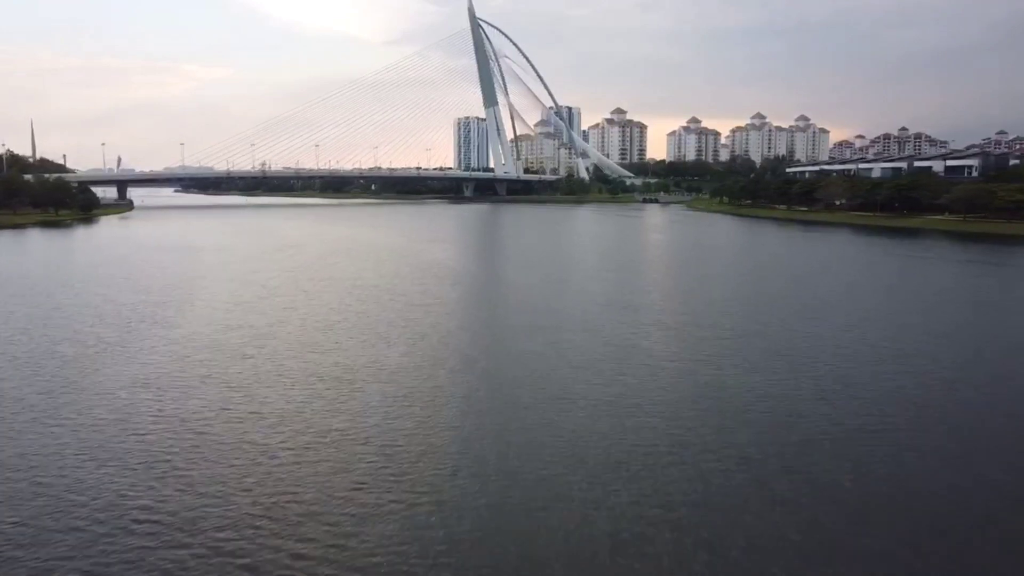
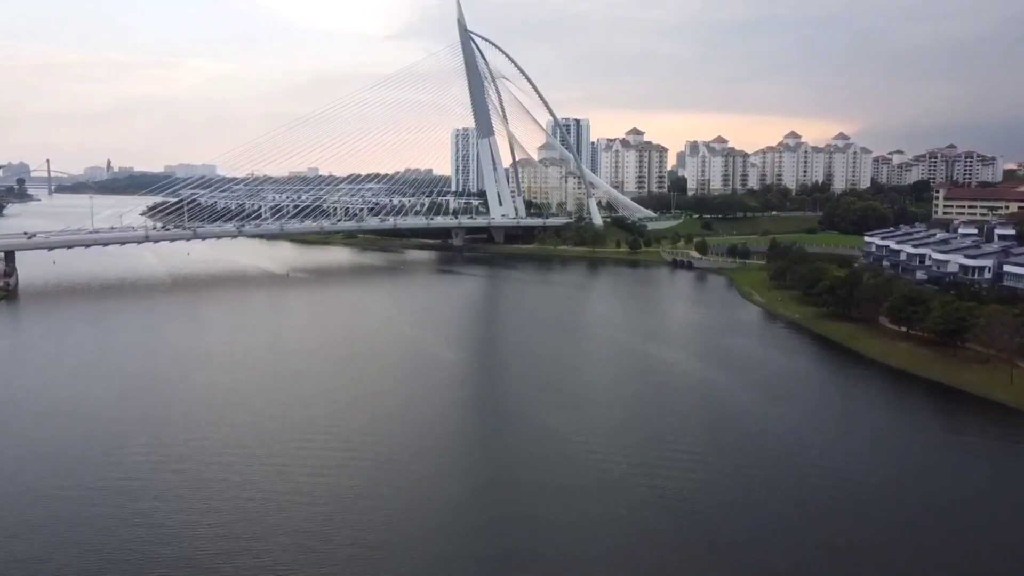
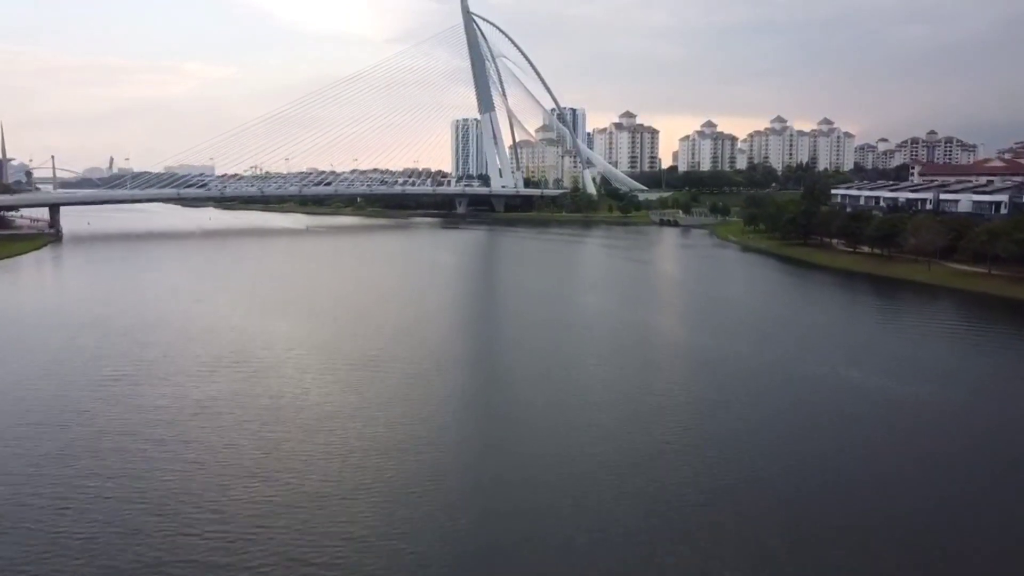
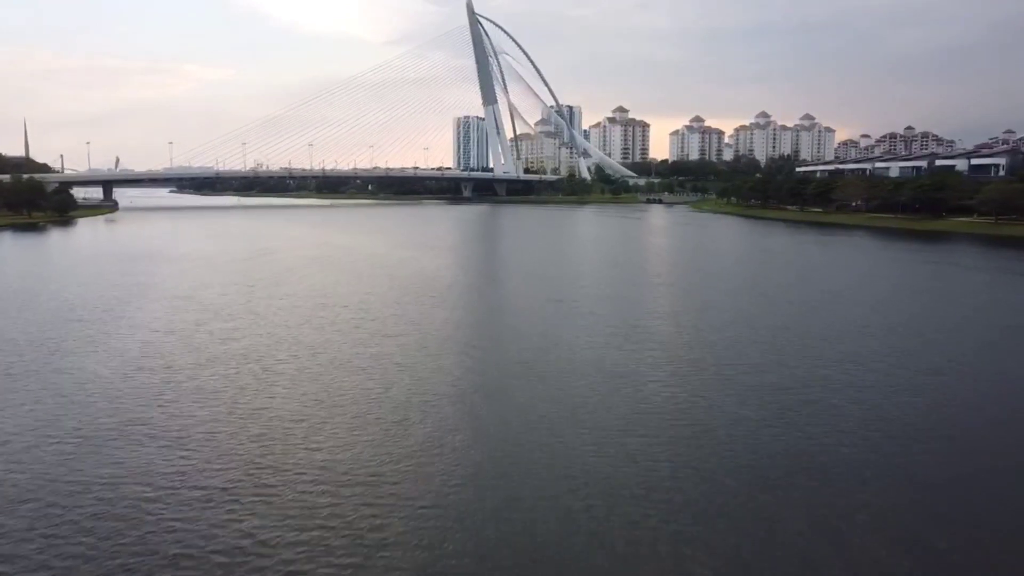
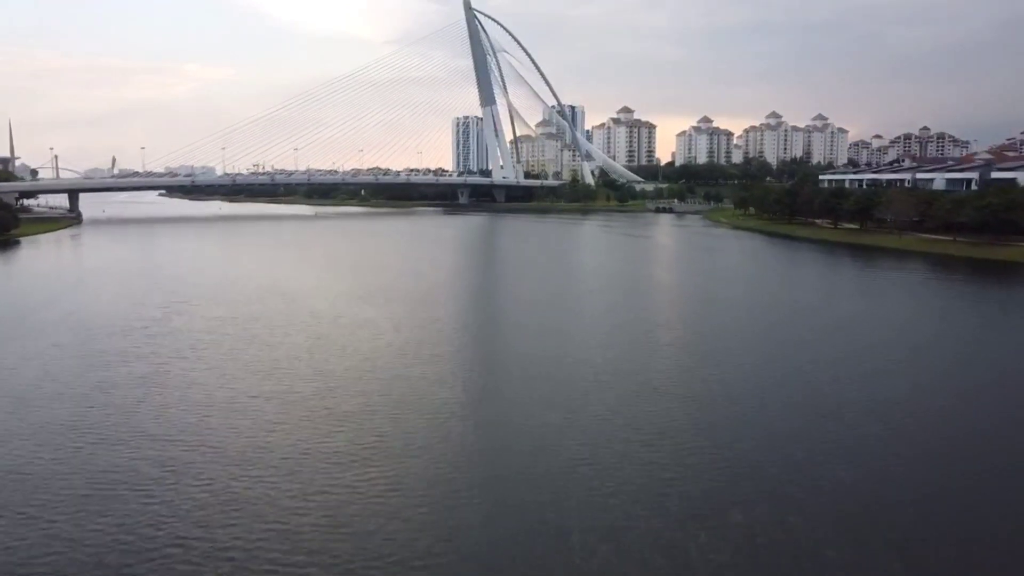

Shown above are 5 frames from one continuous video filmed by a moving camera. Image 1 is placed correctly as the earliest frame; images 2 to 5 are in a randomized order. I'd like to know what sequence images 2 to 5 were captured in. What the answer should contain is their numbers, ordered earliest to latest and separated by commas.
4, 5, 3, 2
